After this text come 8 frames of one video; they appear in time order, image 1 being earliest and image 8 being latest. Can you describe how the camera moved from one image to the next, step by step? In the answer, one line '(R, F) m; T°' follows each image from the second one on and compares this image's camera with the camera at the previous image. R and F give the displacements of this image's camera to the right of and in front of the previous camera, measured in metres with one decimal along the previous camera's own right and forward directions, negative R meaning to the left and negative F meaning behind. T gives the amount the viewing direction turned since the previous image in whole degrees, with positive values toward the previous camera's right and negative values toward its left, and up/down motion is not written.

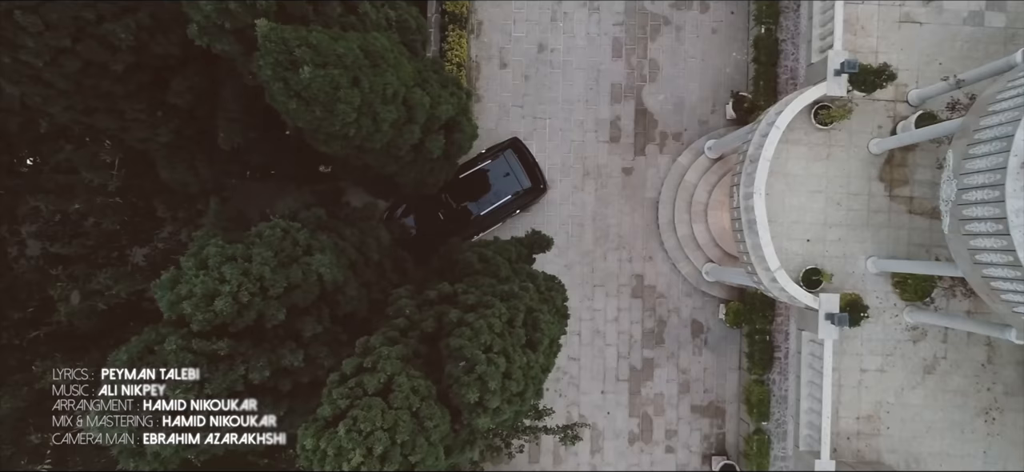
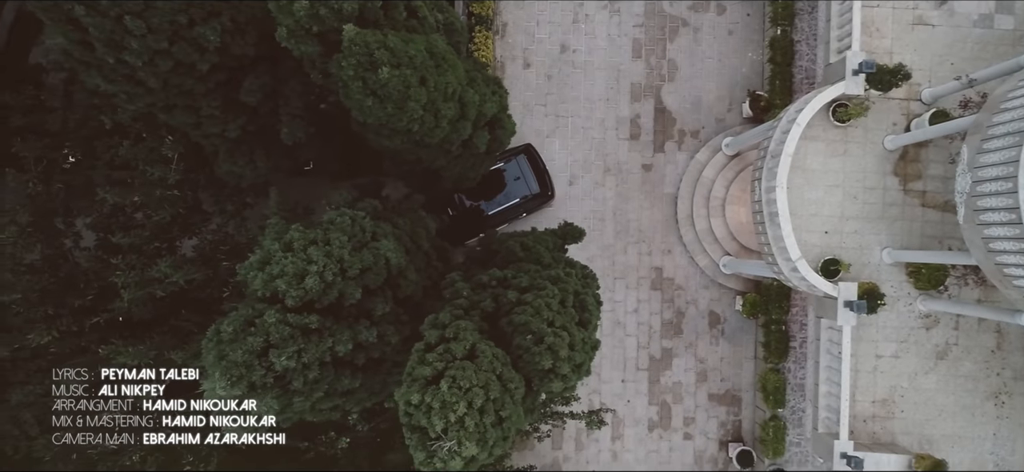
(-0.6, -0.6) m; 0°
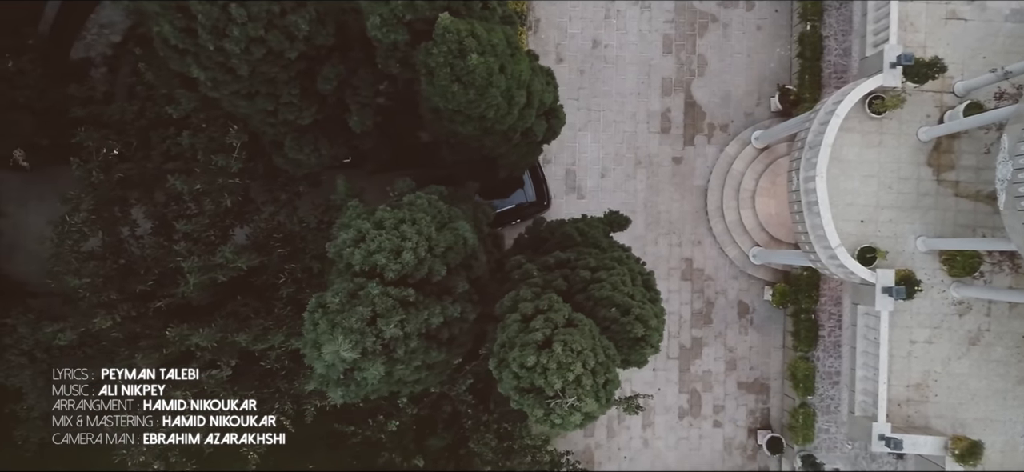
(-0.8, -0.4) m; 0°
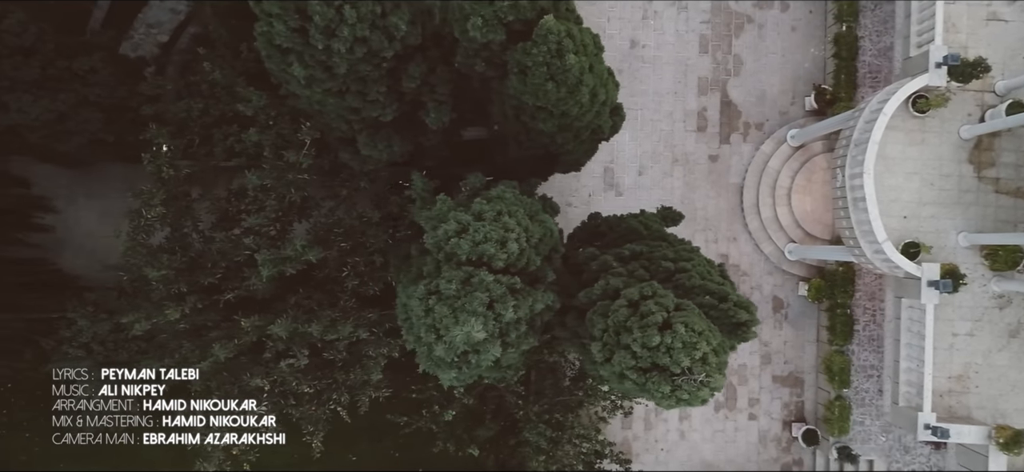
(-1.0, -0.4) m; 0°
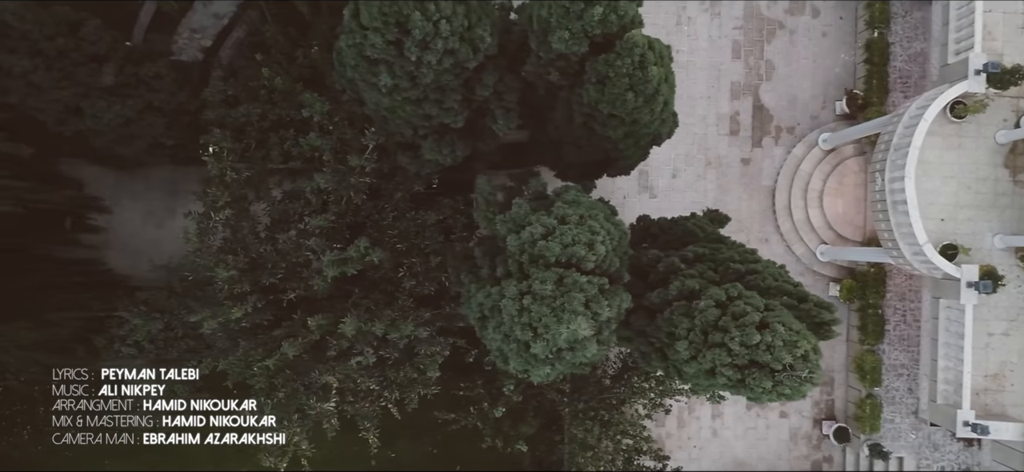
(-0.9, -0.4) m; 0°
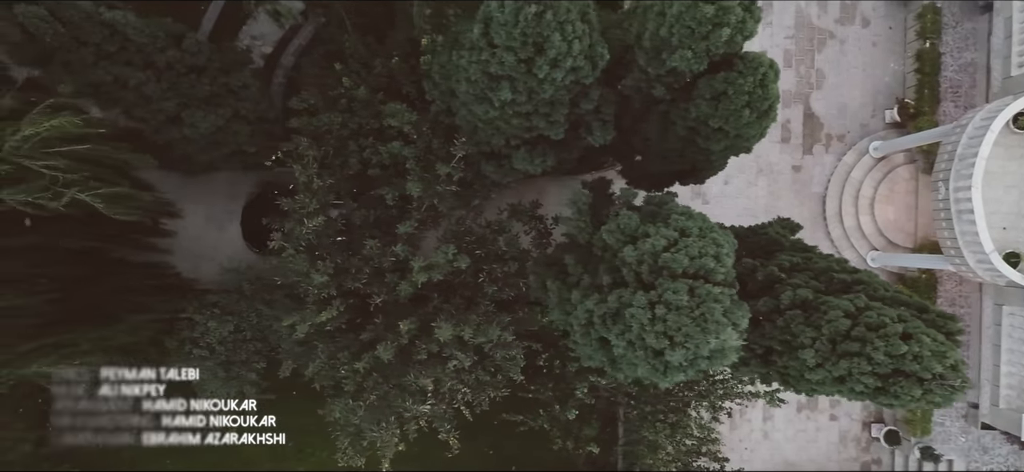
(-1.4, -0.3) m; 0°
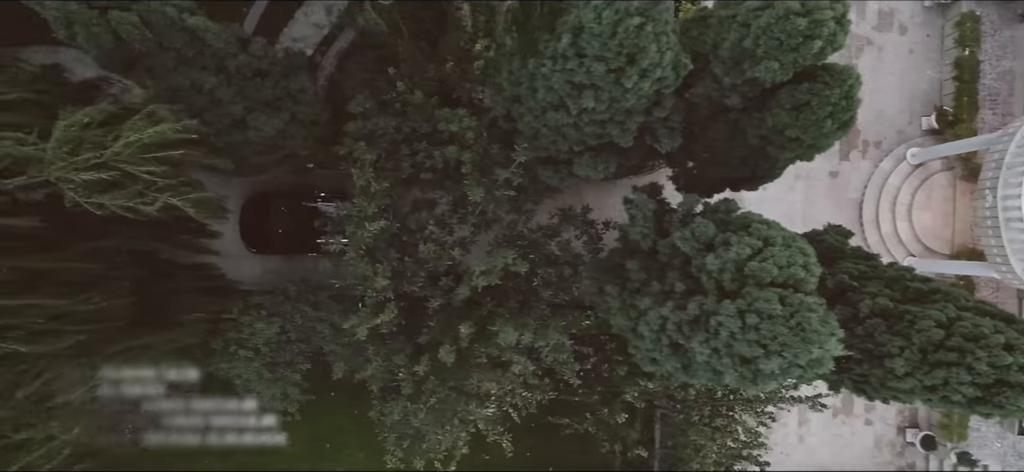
(-1.0, -0.1) m; 0°
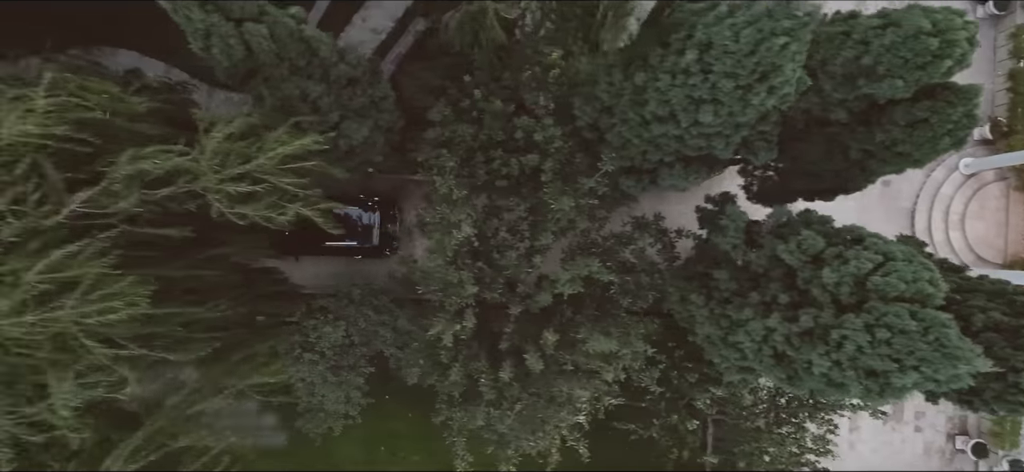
(-1.5, -0.1) m; 0°
